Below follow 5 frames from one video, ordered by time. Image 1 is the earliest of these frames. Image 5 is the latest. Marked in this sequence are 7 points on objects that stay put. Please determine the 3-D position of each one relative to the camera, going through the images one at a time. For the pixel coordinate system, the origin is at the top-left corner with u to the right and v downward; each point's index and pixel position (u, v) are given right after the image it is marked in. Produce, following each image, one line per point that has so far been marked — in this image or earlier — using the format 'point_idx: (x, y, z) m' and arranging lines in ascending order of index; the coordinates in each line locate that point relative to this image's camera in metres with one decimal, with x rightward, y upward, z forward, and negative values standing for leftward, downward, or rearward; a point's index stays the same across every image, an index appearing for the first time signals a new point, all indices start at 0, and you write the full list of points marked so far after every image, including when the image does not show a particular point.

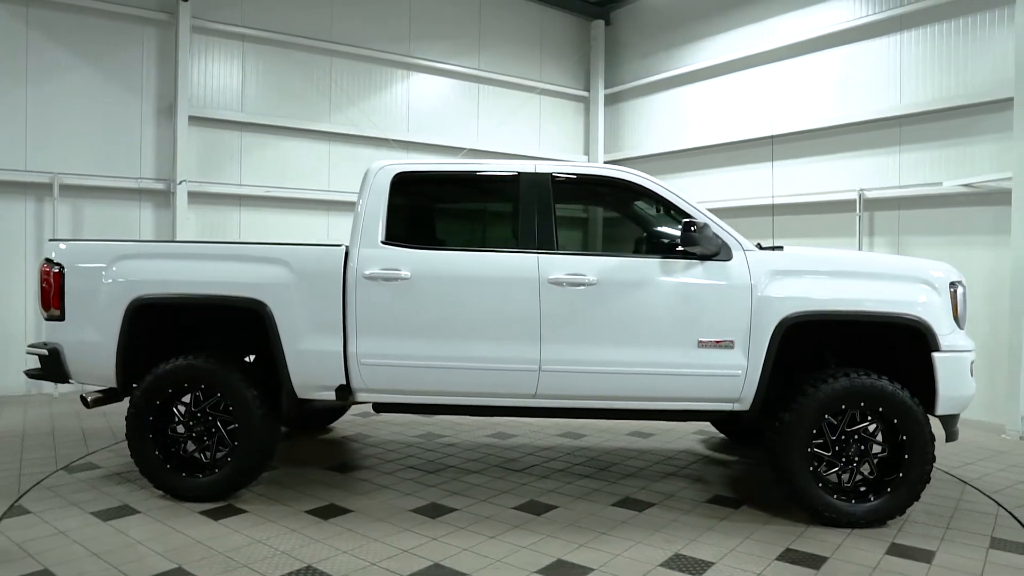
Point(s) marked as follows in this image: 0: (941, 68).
0: (+4.2, +2.1, +6.5) m
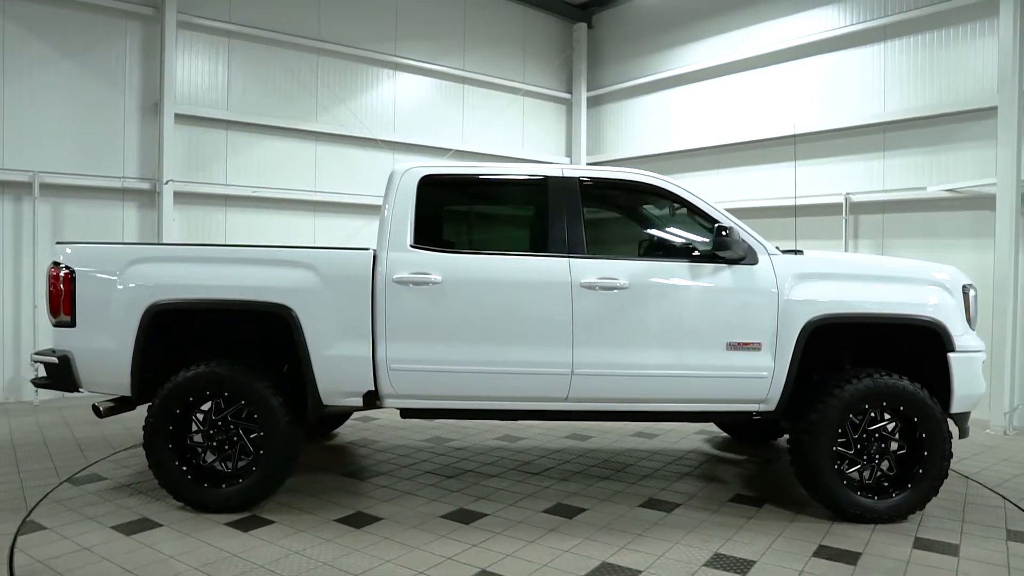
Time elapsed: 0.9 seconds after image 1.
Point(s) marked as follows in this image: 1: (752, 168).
0: (+4.2, +2.1, +6.8) m
1: (+3.1, +1.5, +8.6) m
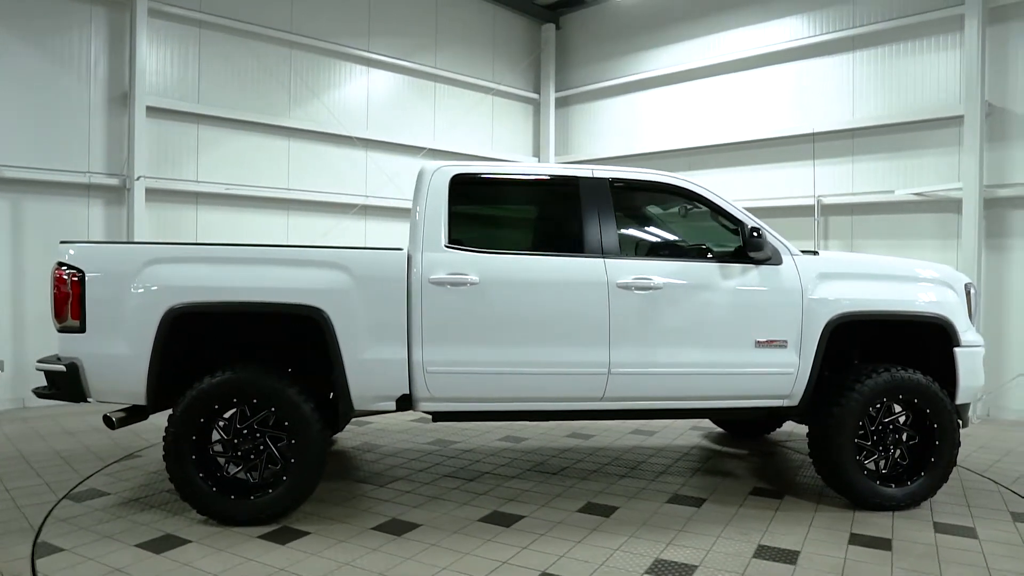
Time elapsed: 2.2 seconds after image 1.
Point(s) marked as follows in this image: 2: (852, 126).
0: (+4.1, +2.2, +7.2) m
1: (+2.8, +1.5, +8.8) m
2: (+3.8, +1.8, +7.4) m
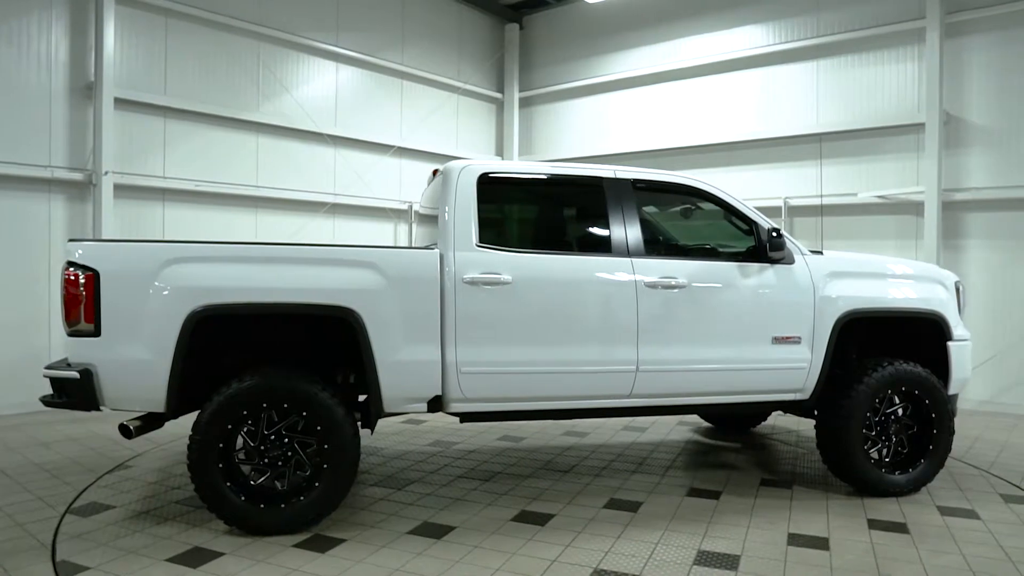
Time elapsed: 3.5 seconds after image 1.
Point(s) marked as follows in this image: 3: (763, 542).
0: (+3.9, +2.2, +7.6) m
1: (+2.4, +1.6, +9.1) m
2: (+3.5, +1.8, +7.8) m
3: (+1.2, -1.3, +3.3) m
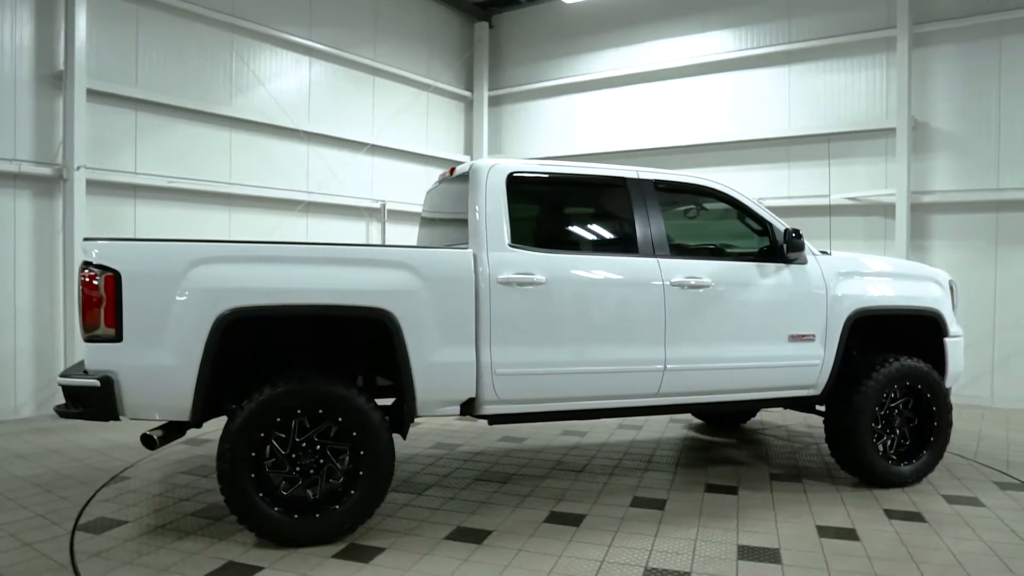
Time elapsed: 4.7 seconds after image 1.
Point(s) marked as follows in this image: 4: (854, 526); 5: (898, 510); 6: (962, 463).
0: (+3.7, +2.2, +7.8) m
1: (+2.1, +1.6, +9.3) m
2: (+3.3, +1.8, +8.1) m
3: (+1.4, -1.3, +3.4) m
4: (+1.8, -1.3, +3.5) m
5: (+2.2, -1.2, +3.8) m
6: (+3.2, -1.2, +4.7) m
